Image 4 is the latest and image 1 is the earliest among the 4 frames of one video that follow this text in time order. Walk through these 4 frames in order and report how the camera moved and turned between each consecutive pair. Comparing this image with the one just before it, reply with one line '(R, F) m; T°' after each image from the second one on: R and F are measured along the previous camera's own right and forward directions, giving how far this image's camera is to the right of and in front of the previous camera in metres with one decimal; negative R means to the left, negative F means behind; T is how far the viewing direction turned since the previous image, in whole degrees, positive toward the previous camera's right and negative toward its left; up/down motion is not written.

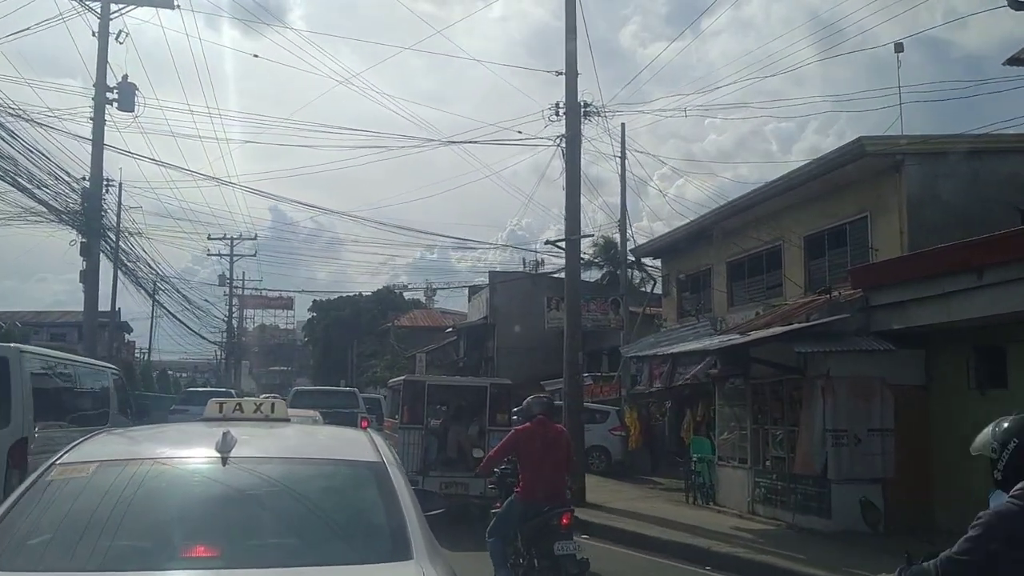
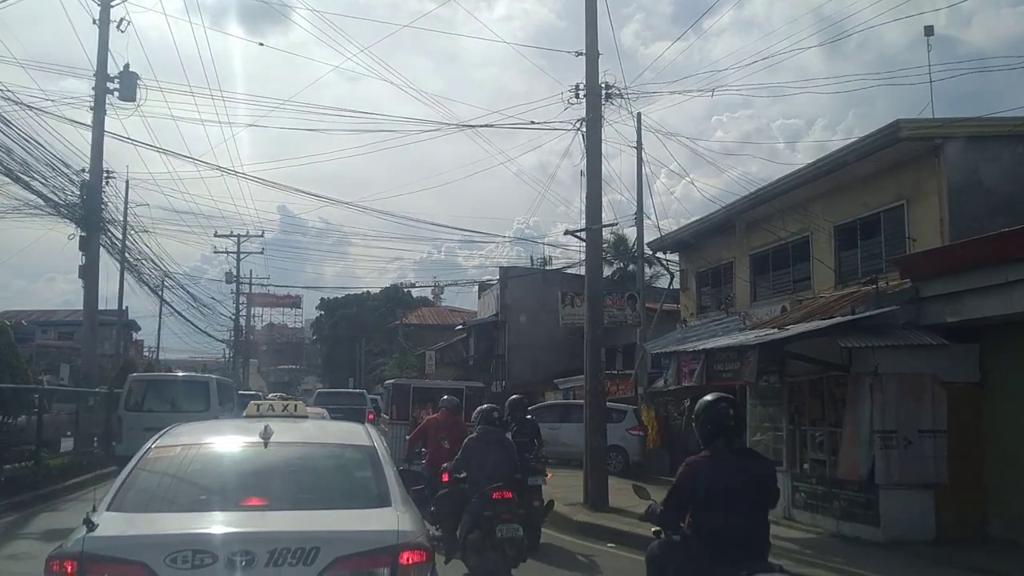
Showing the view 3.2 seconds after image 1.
(-0.2, +0.8) m; -1°
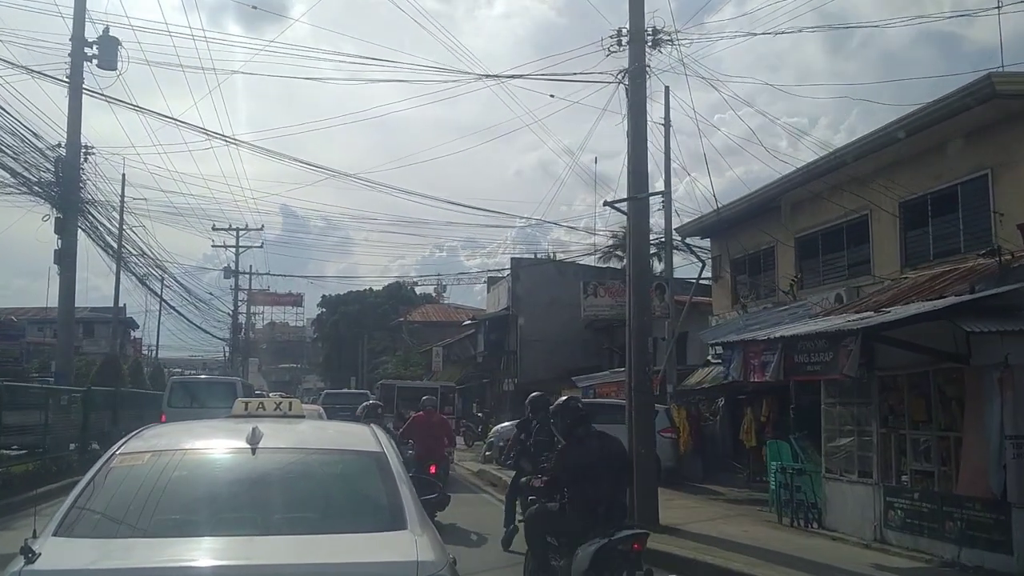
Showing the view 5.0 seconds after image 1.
(-0.5, +2.0) m; 0°
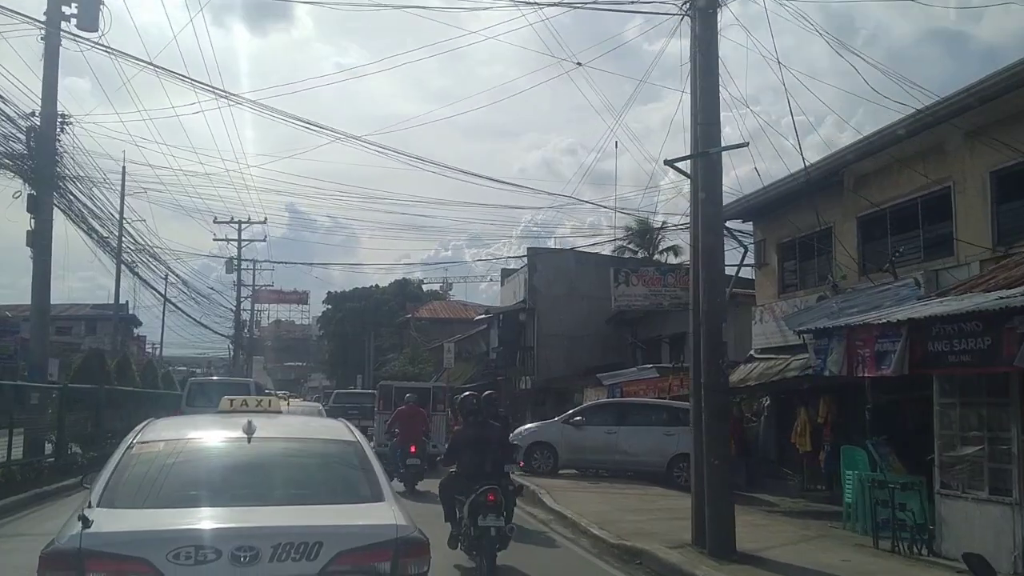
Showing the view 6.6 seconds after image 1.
(-0.5, +2.0) m; 0°
